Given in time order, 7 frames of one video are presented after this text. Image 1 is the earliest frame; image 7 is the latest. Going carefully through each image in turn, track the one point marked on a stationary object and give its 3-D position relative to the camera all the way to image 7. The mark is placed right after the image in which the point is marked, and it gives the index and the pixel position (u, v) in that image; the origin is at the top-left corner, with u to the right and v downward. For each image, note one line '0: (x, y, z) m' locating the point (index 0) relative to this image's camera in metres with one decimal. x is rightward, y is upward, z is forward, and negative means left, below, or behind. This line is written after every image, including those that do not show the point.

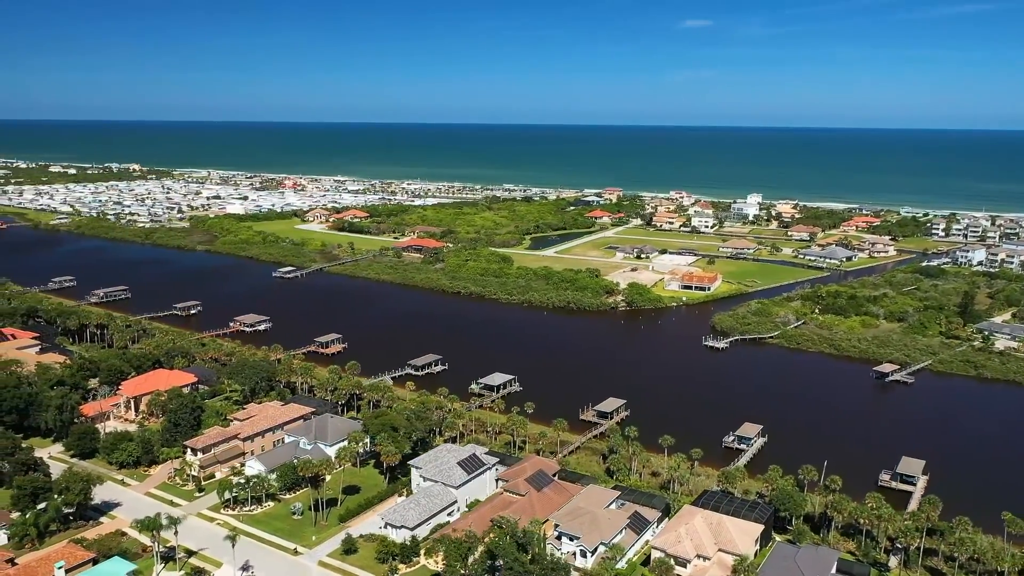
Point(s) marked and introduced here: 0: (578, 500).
0: (+1.6, -5.1, +19.6) m
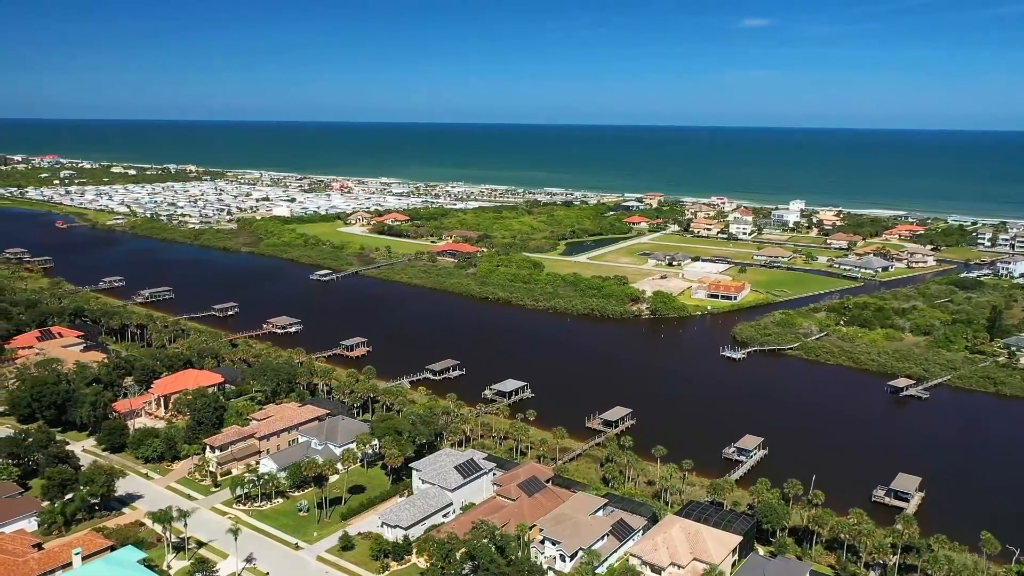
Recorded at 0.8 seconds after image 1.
0: (+1.3, -5.4, +20.4) m
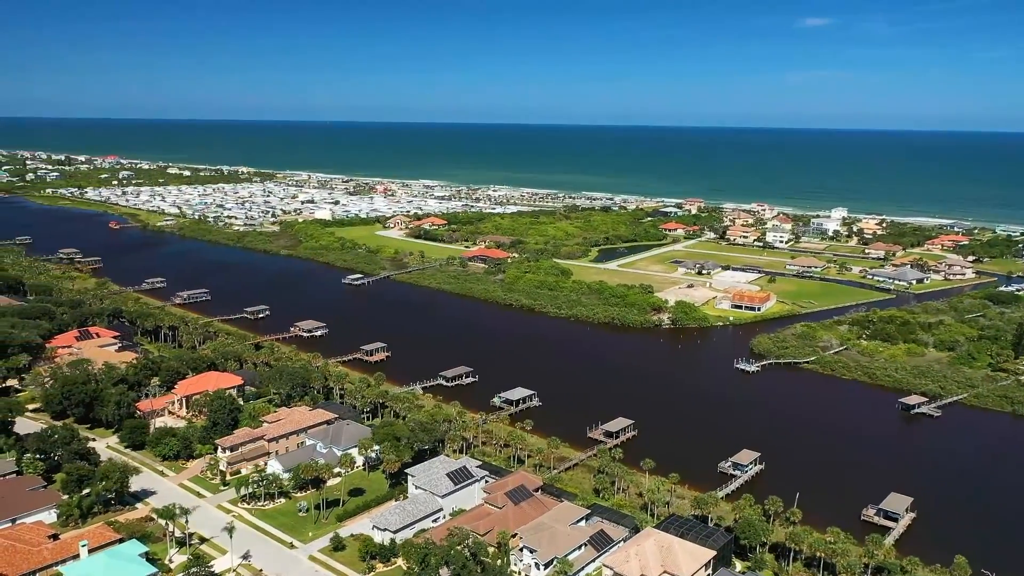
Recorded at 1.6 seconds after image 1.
0: (+0.9, -5.9, +21.1) m
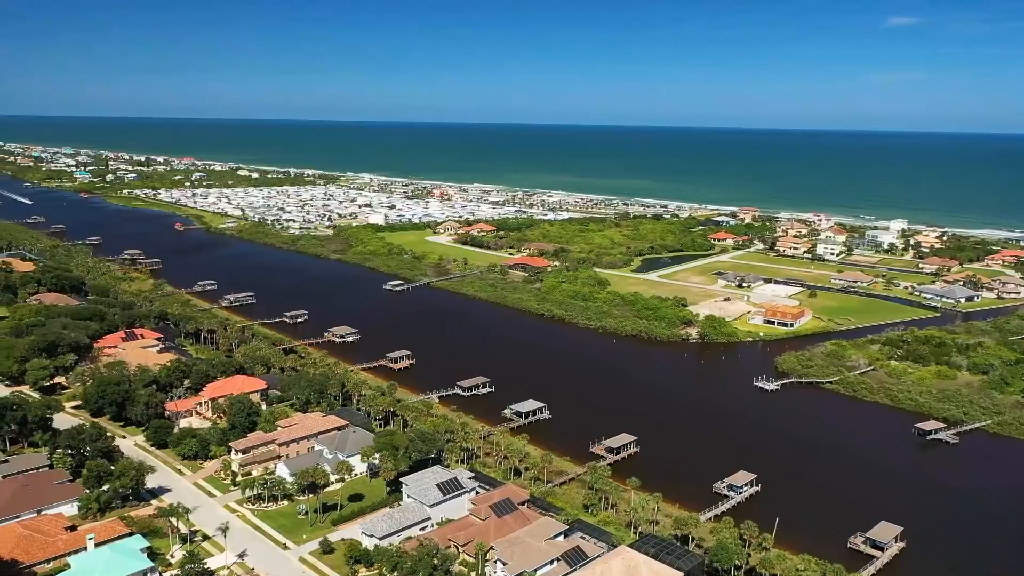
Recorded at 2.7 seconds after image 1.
0: (+0.4, -6.4, +21.8) m
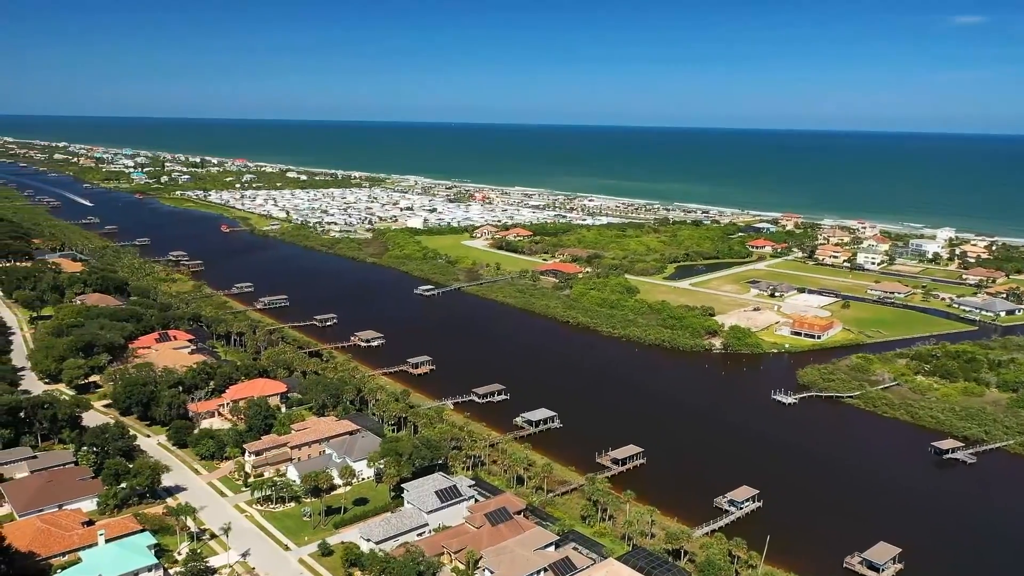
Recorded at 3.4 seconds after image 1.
0: (+0.2, -6.8, +22.2) m
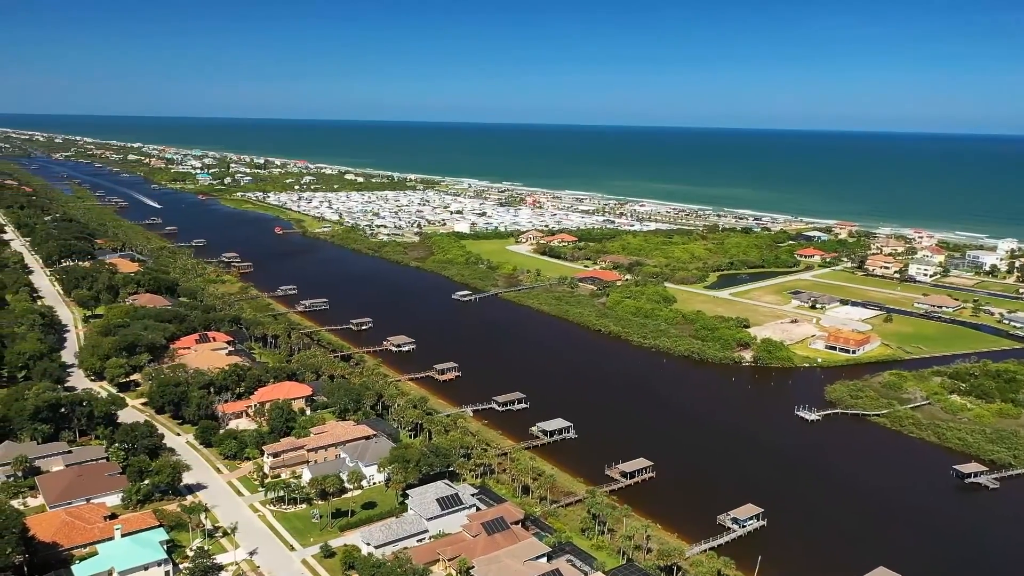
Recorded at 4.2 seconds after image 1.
0: (0.0, -7.3, +22.8) m
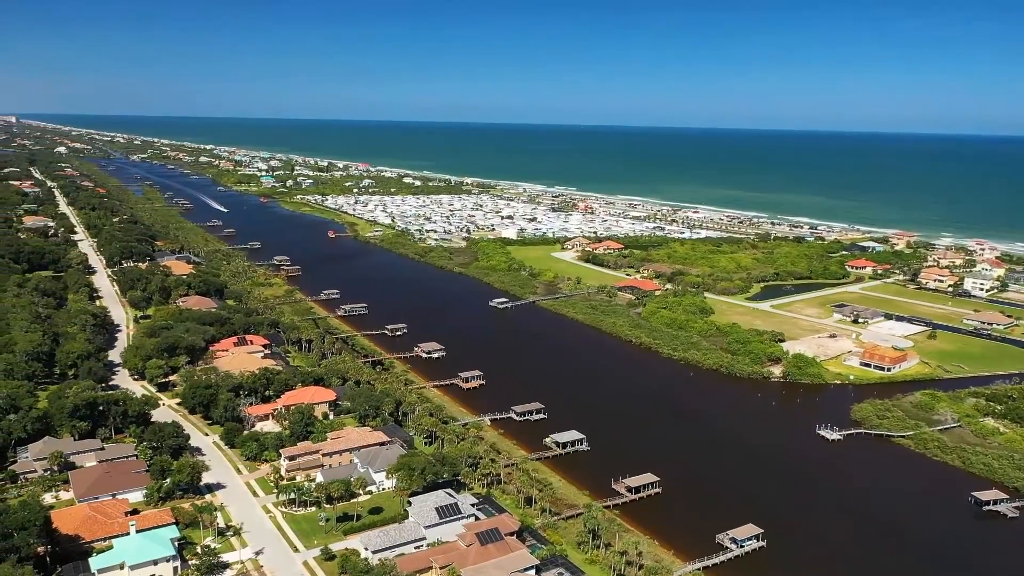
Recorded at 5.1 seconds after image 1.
0: (-0.3, -7.8, +23.3) m
